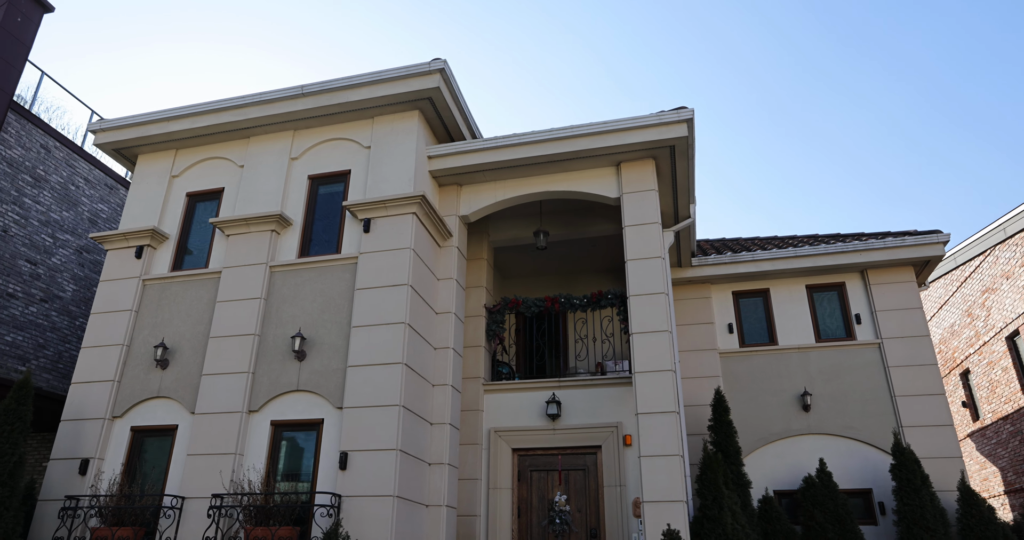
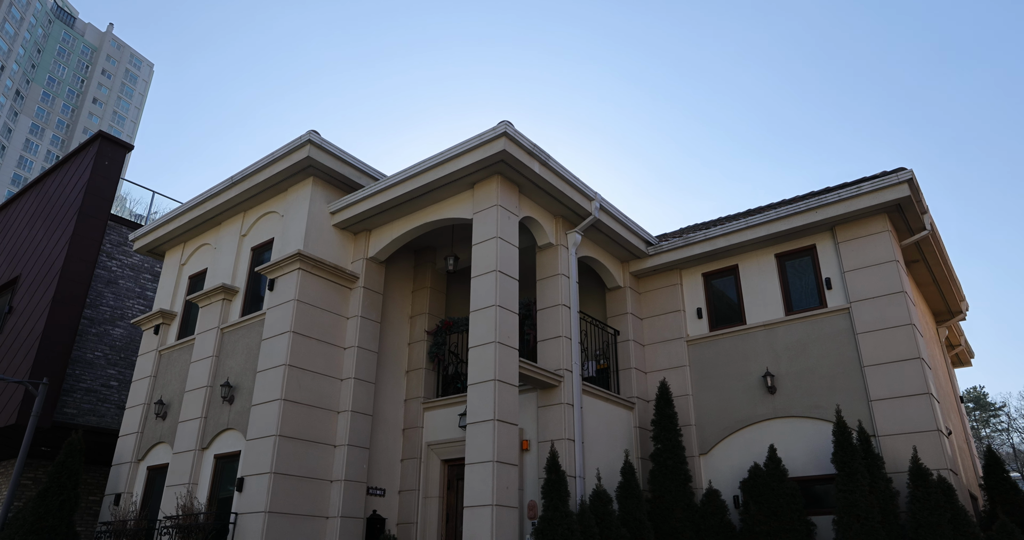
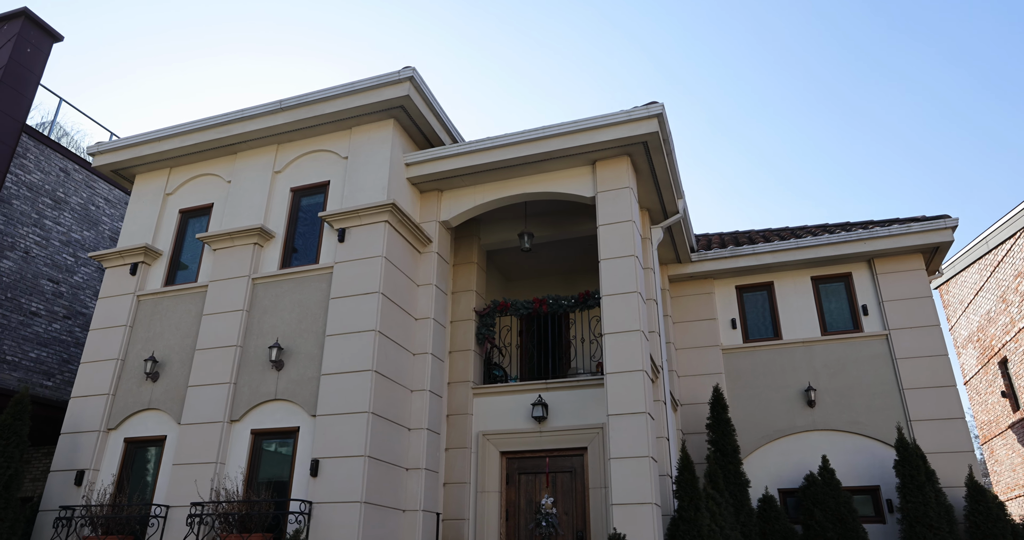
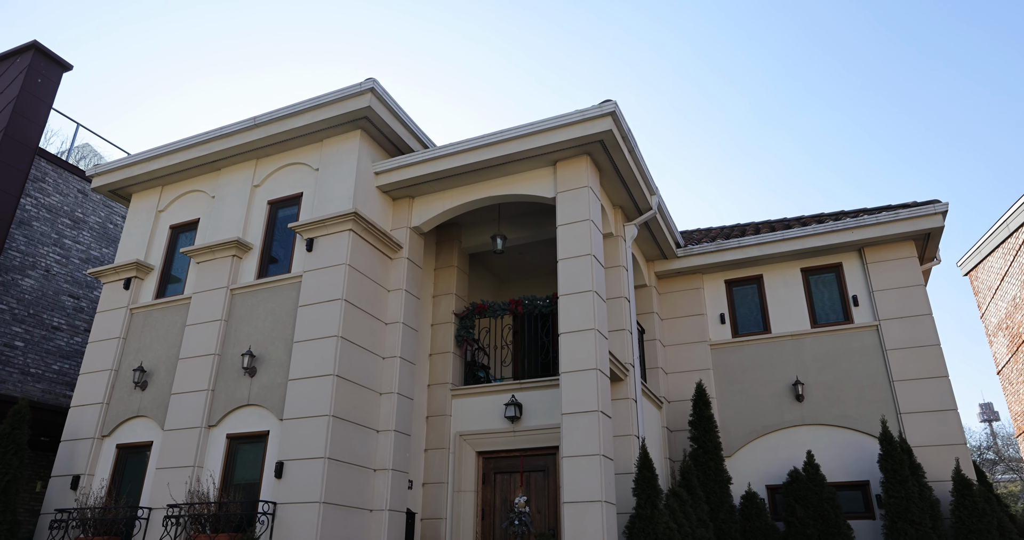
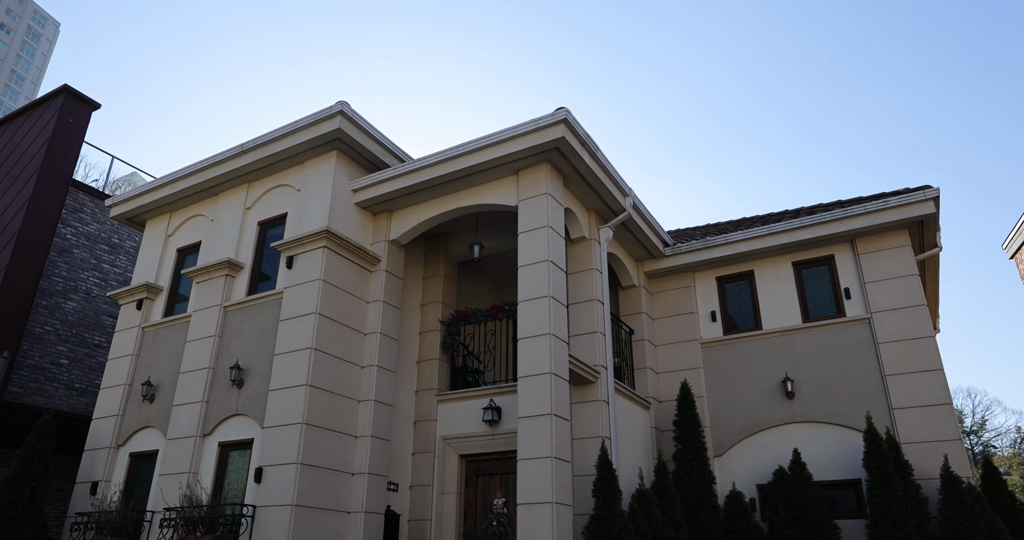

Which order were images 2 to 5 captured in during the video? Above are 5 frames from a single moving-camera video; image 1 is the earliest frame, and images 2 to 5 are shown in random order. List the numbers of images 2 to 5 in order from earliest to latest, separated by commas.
3, 4, 5, 2
